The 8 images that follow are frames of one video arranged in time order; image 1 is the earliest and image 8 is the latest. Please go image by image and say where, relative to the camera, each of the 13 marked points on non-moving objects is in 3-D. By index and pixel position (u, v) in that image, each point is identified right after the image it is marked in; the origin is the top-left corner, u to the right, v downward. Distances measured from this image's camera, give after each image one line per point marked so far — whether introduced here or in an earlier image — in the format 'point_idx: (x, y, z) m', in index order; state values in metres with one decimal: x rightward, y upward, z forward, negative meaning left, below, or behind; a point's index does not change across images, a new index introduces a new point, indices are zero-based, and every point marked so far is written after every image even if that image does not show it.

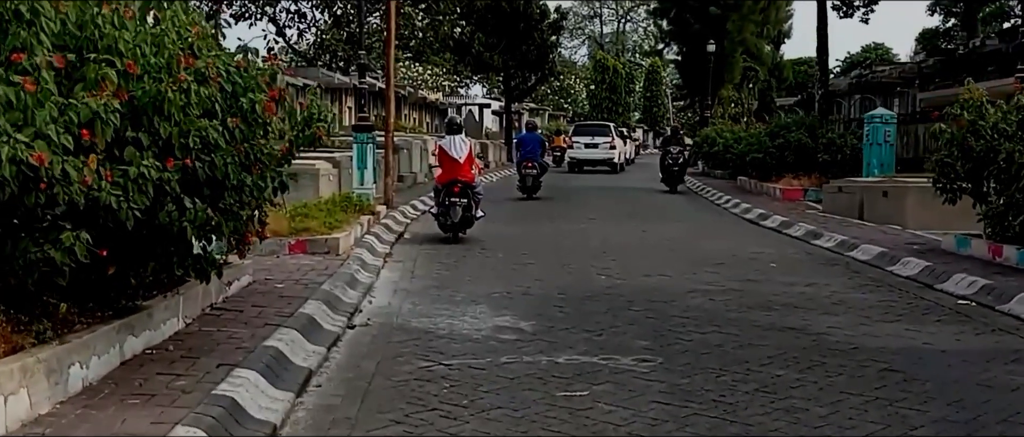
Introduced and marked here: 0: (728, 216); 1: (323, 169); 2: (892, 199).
0: (+2.7, +0.1, +17.2) m
1: (-2.2, +0.6, +15.4) m
2: (+4.2, +0.2, +14.9) m
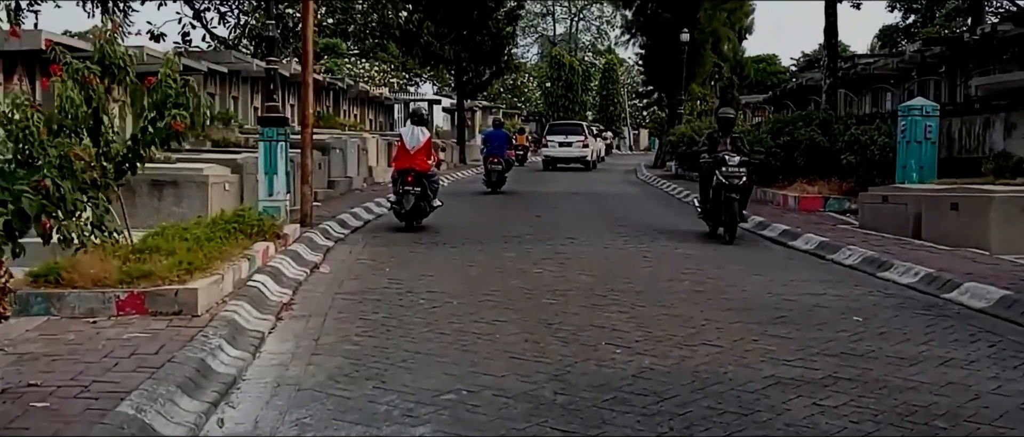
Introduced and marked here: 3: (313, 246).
0: (+2.3, -0.1, +13.5) m
1: (-2.6, +0.4, +11.6) m
2: (+3.8, 0.0, +11.2) m
3: (-1.7, -0.2, +11.3) m
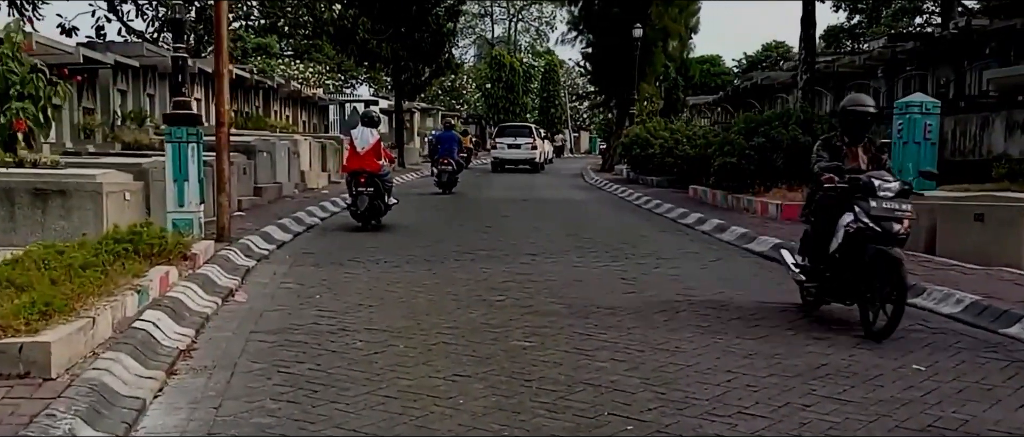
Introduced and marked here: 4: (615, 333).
0: (+1.9, -0.2, +11.9) m
1: (-2.9, +0.2, +9.7) m
2: (+3.5, -0.1, +9.7) m
3: (-2.0, -0.3, +9.5) m
4: (+0.5, -0.6, +6.8) m
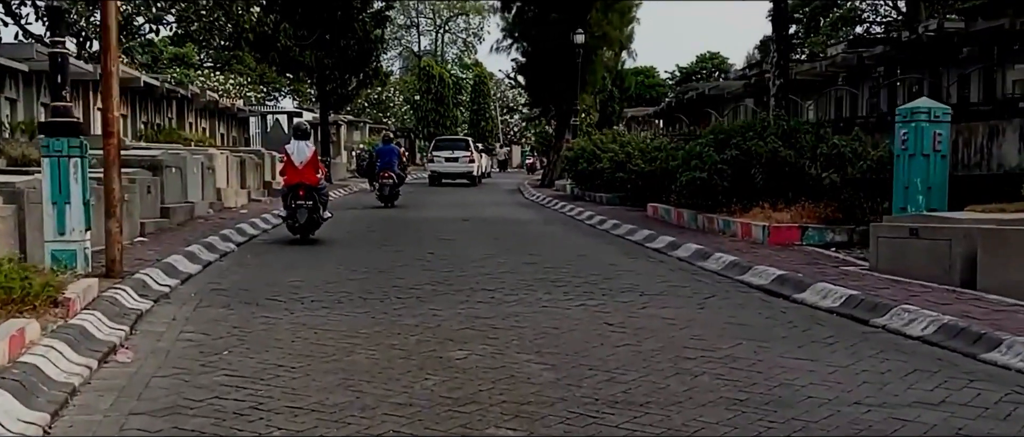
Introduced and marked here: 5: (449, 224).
0: (+1.5, -0.4, +10.2) m
1: (-3.2, 0.0, +7.7) m
2: (+3.3, -0.2, +8.0) m
3: (-2.3, -0.5, +7.6) m
4: (+0.4, -0.7, +5.0) m
5: (-0.8, -0.1, +17.2) m
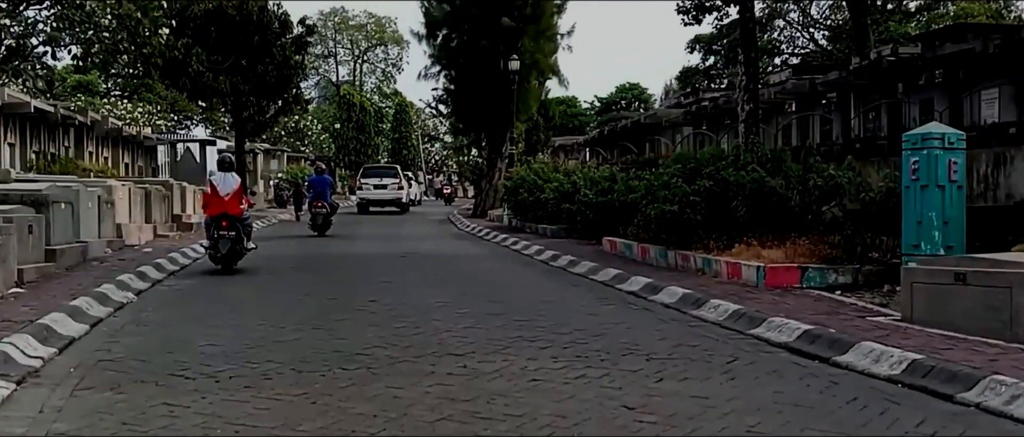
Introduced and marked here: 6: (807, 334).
0: (+1.2, -0.7, +8.5) m
1: (-3.3, -0.2, +5.7) m
2: (+3.1, -0.4, +6.5) m
3: (-2.3, -0.8, +5.6) m
4: (+0.5, -0.9, +3.3) m
5: (-1.5, -0.5, +15.3) m
6: (+1.7, -0.7, +7.6) m
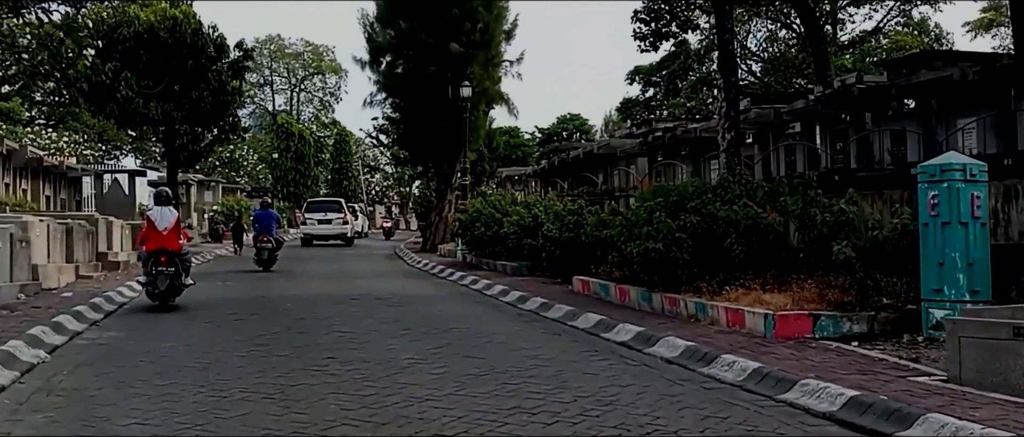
0: (+1.2, -0.9, +7.3) m
1: (-3.2, -0.4, +4.4) m
2: (+3.2, -0.6, +5.4) m
3: (-2.2, -1.0, +4.3) m
4: (+0.7, -1.0, +2.1) m
5: (-1.9, -0.9, +14.1) m
6: (+1.7, -0.9, +6.5) m
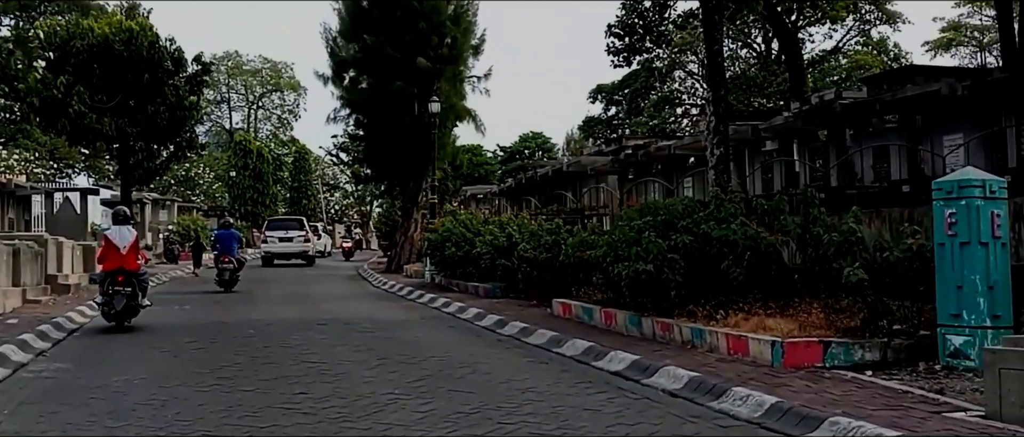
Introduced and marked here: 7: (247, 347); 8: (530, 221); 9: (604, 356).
0: (+1.2, -1.0, +6.6) m
1: (-3.1, -0.5, +3.6) m
2: (+3.2, -0.7, +4.8) m
3: (-2.2, -1.0, +3.5) m
4: (+0.8, -1.1, +1.4) m
5: (-2.1, -1.1, +13.3) m
6: (+1.7, -1.0, +5.8) m
7: (-2.2, -1.1, +11.1) m
8: (+0.2, 0.0, +18.5) m
9: (+0.7, -1.0, +9.9) m
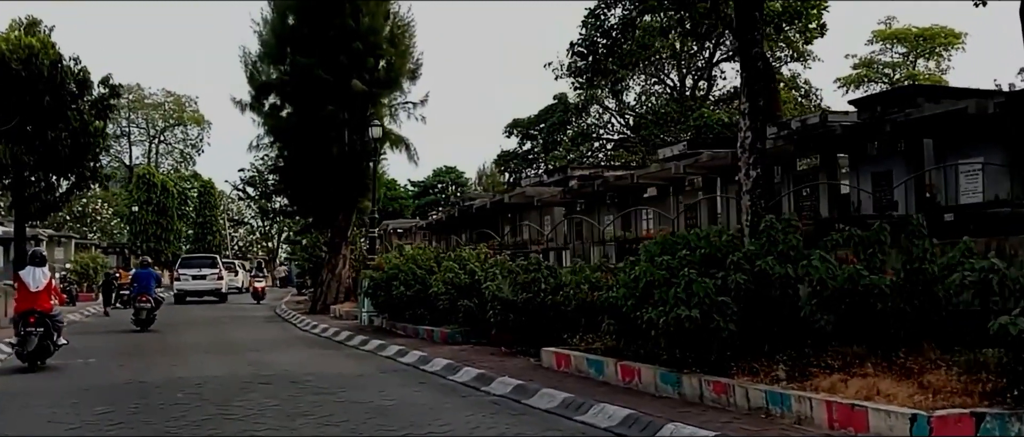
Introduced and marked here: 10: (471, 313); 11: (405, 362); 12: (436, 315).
0: (+1.5, -1.1, +4.4) m
1: (-2.5, -0.5, +1.1) m
2: (+3.7, -0.7, +2.7) m
3: (-1.6, -1.0, +1.1) m
4: (+1.6, -1.0, -0.8) m
5: (-2.2, -1.4, +10.8) m
6: (+2.1, -1.1, +3.6) m
7: (-2.1, -1.3, +8.7) m
8: (-0.2, -0.5, +16.2) m
9: (+0.8, -1.2, +7.7) m
10: (-0.5, -1.1, +15.3) m
11: (-1.2, -1.5, +14.2) m
12: (-1.1, -1.2, +17.0) m
